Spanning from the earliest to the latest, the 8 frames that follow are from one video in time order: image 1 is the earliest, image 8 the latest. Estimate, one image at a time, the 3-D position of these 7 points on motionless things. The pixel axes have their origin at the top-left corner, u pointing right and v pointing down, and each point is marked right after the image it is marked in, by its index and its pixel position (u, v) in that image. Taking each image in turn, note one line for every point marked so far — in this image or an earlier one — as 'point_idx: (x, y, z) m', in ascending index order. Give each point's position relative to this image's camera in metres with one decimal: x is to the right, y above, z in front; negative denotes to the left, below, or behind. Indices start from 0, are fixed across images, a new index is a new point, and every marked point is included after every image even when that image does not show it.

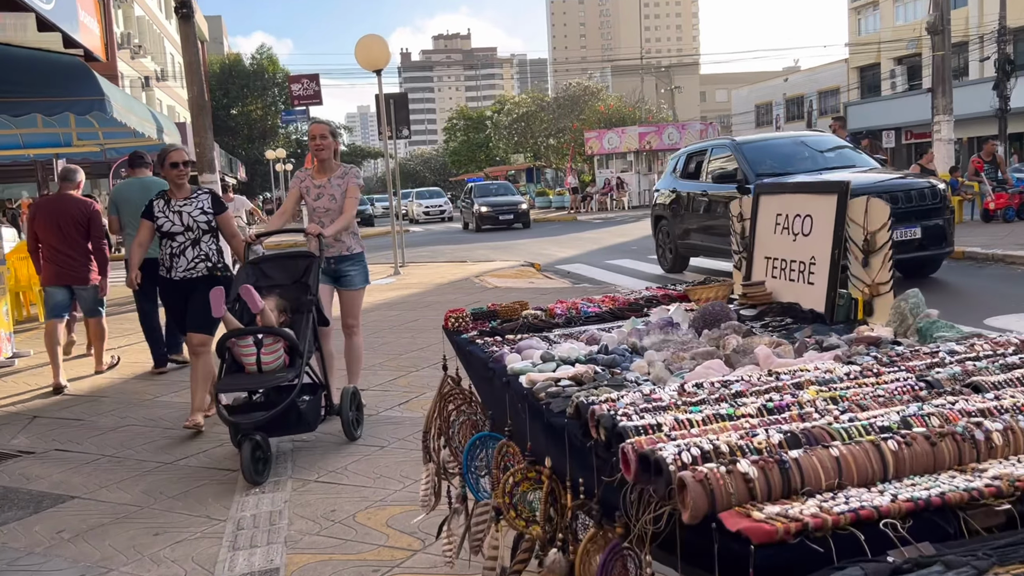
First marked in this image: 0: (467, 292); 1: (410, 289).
0: (-0.6, -0.1, +10.9) m
1: (-1.3, 0.0, +11.9) m
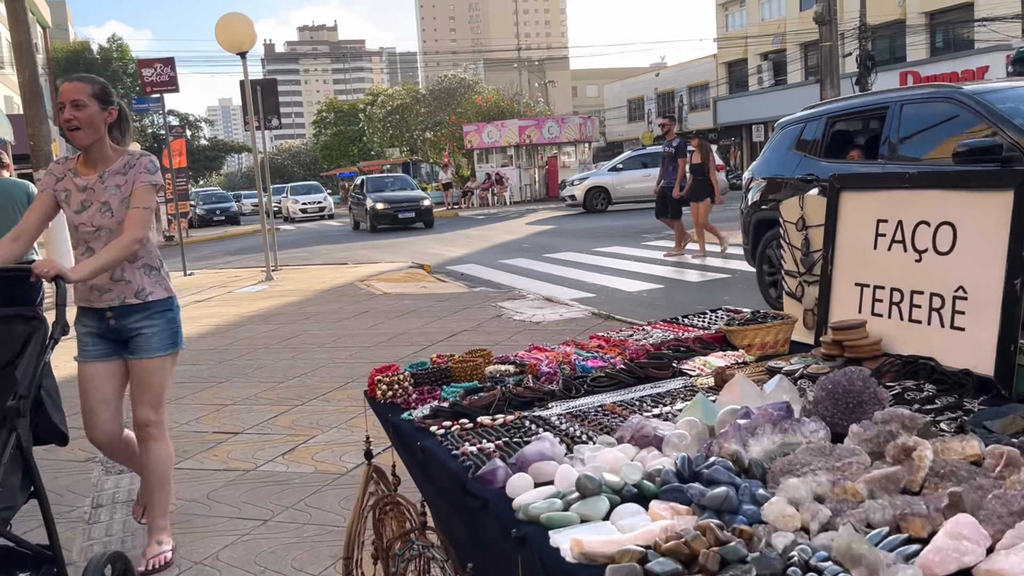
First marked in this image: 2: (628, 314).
0: (-1.8, -0.1, +9.8) m
1: (-2.6, -0.1, +10.6) m
2: (+1.0, -0.2, +8.0) m
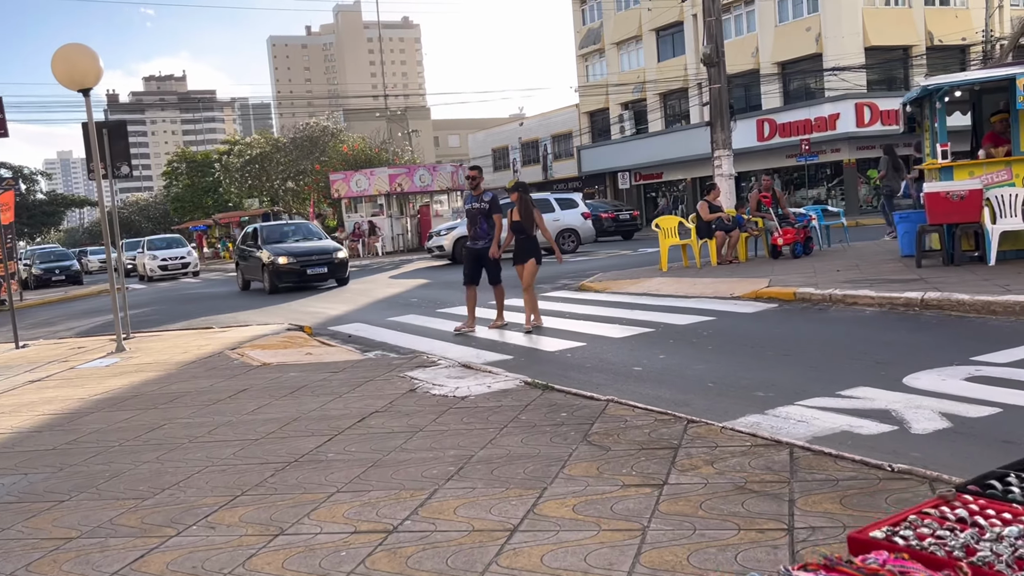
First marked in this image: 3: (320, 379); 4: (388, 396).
0: (-2.7, -0.8, +8.3) m
1: (-3.7, -0.8, +9.0) m
2: (+0.3, -0.7, +7.0) m
3: (-1.6, -0.8, +7.5) m
4: (-0.9, -0.8, +6.5) m
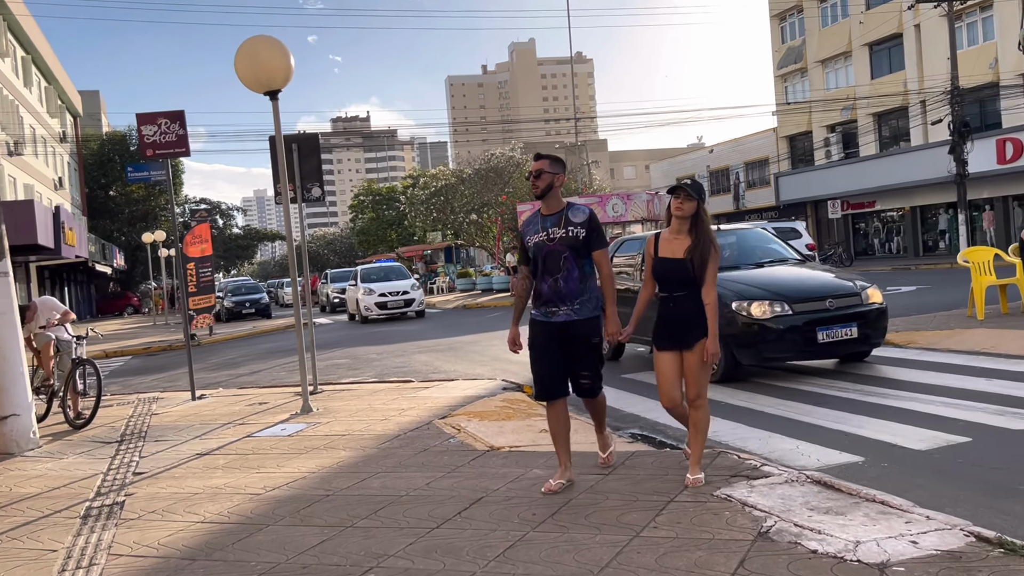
0: (-0.5, -1.2, +6.0) m
1: (-1.3, -1.2, +6.9) m
2: (+2.2, -1.1, +4.1) m
3: (+0.4, -1.1, +5.0) m
4: (+0.9, -1.1, +3.9) m
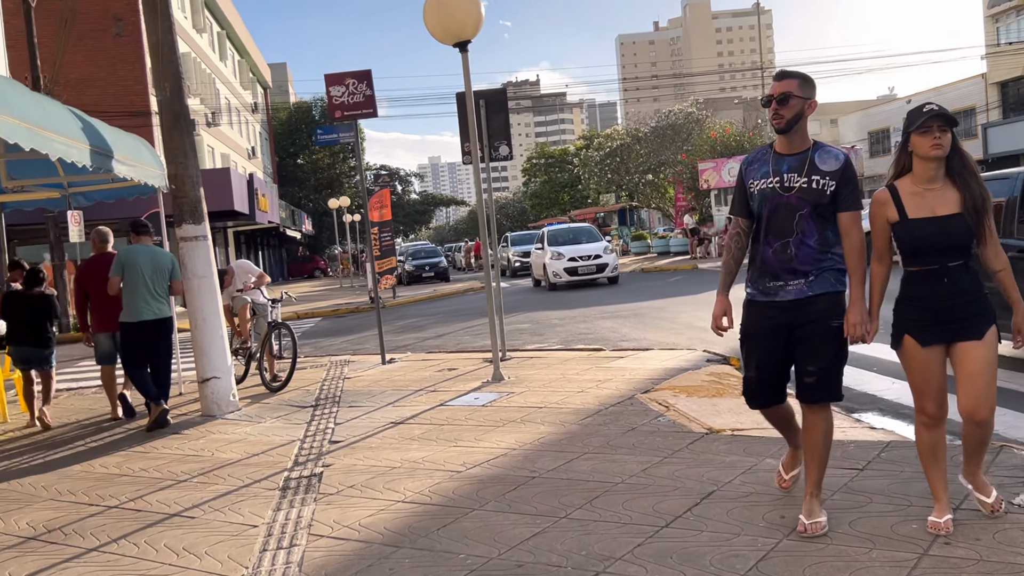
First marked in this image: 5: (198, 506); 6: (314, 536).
0: (+0.8, -0.9, +5.4) m
1: (+0.1, -1.0, +6.4) m
2: (+3.1, -0.9, +3.1) m
3: (+1.5, -0.9, +4.3) m
4: (+1.8, -1.0, +3.0) m
5: (-1.8, -1.2, +5.2) m
6: (-1.0, -1.2, +4.5) m
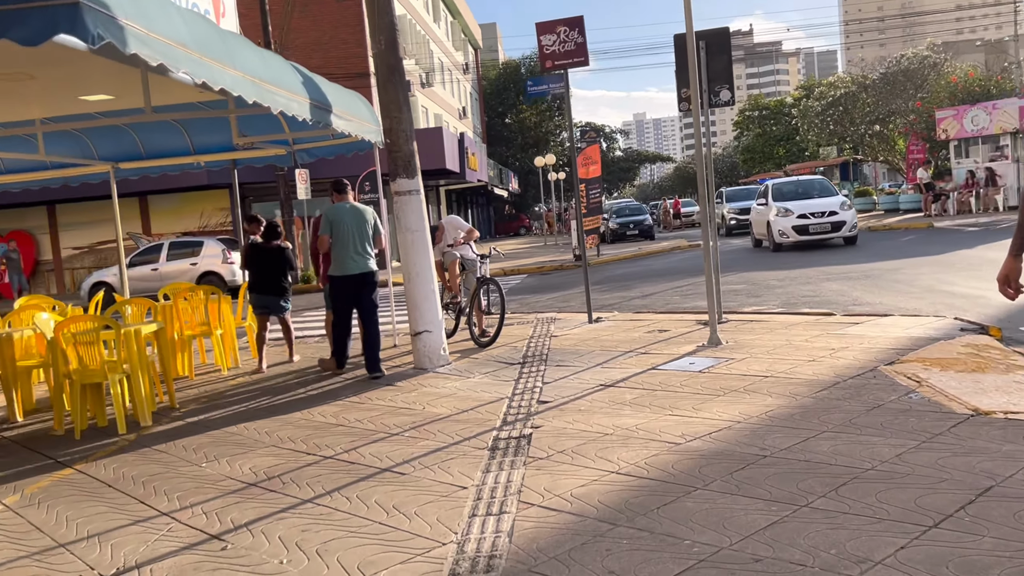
0: (+2.0, -0.7, +4.7) m
1: (+1.6, -0.7, +5.8) m
2: (+3.8, -0.9, +1.9) m
3: (+2.4, -0.8, +3.4) m
4: (+2.5, -0.9, +2.2) m
5: (-0.6, -1.0, +5.1) m
6: (+0.1, -1.0, +4.2) m
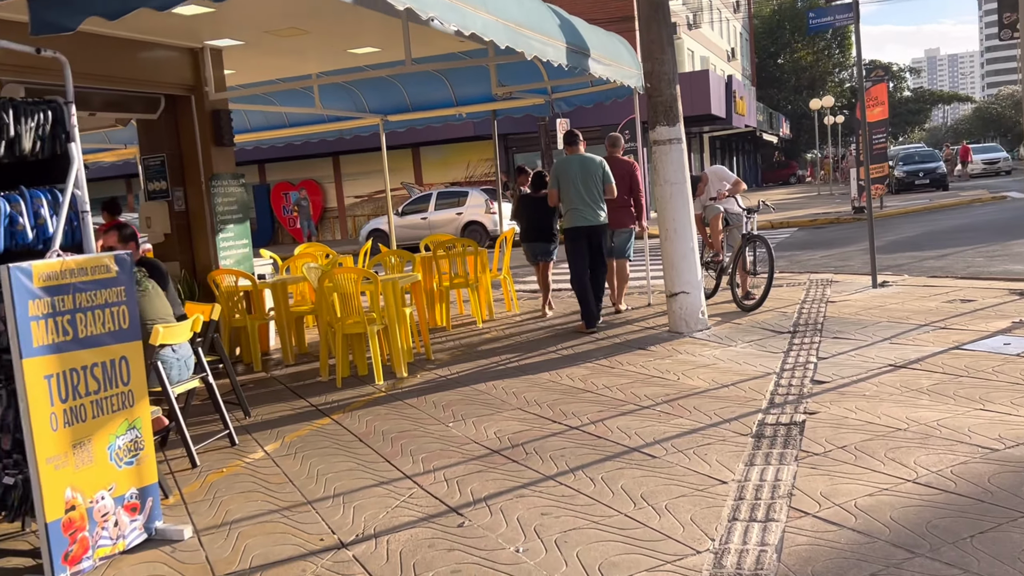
0: (+3.2, -0.6, +3.5) m
1: (+3.0, -0.5, +4.7) m
2: (+4.0, -1.0, +0.3) m
3: (+3.2, -0.8, +2.1) m
4: (+2.9, -0.9, +0.9) m
5: (+0.8, -0.8, +4.6) m
6: (+1.1, -0.9, +3.6) m
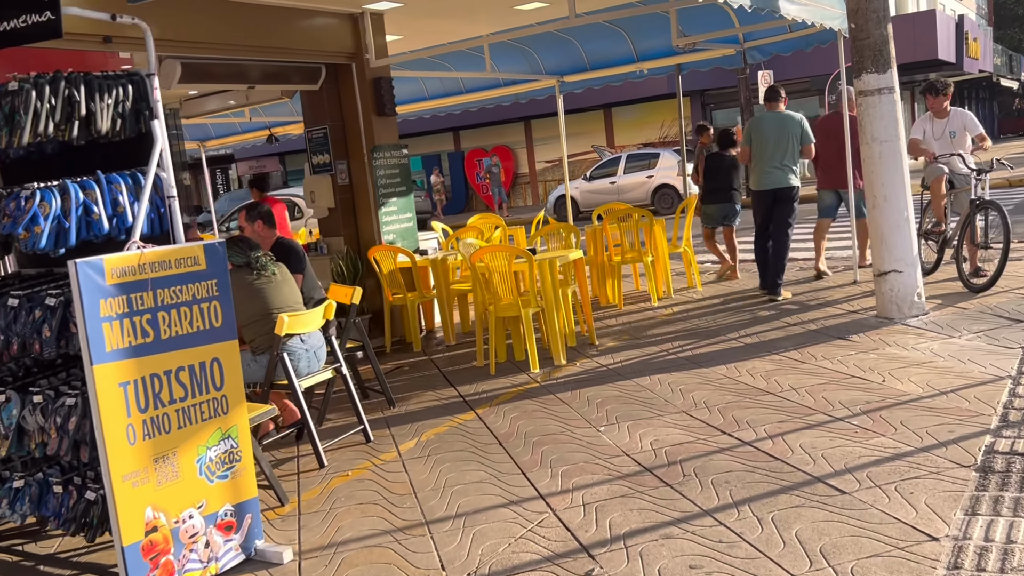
0: (+3.5, -0.7, +2.1) m
1: (+3.6, -0.5, +3.2) m
2: (+3.6, -1.1, -1.2) m
3: (+3.2, -0.8, +0.8) m
4: (+2.6, -1.0, -0.3) m
5: (+1.4, -0.7, +3.7) m
6: (+1.5, -0.9, +2.6) m
